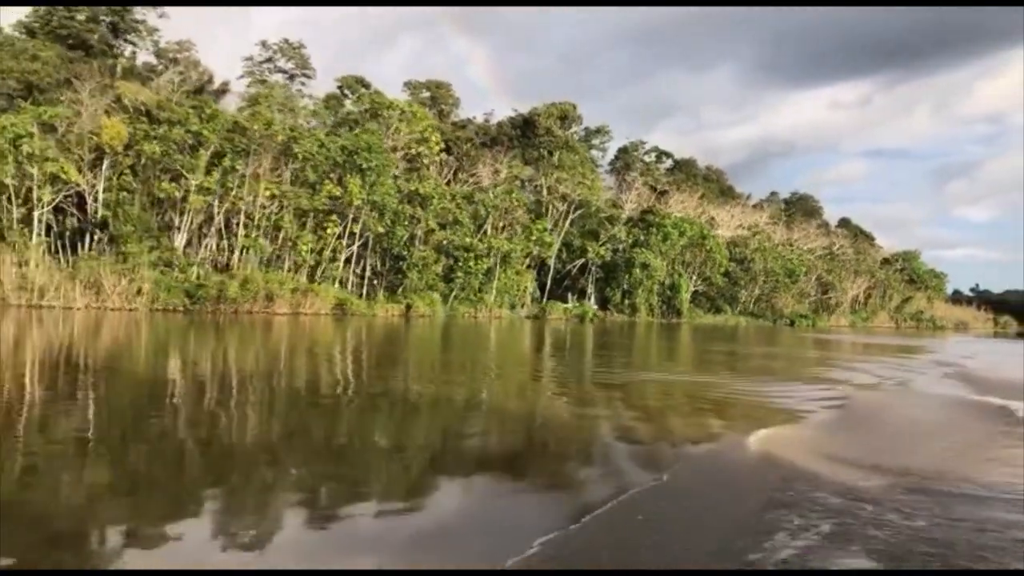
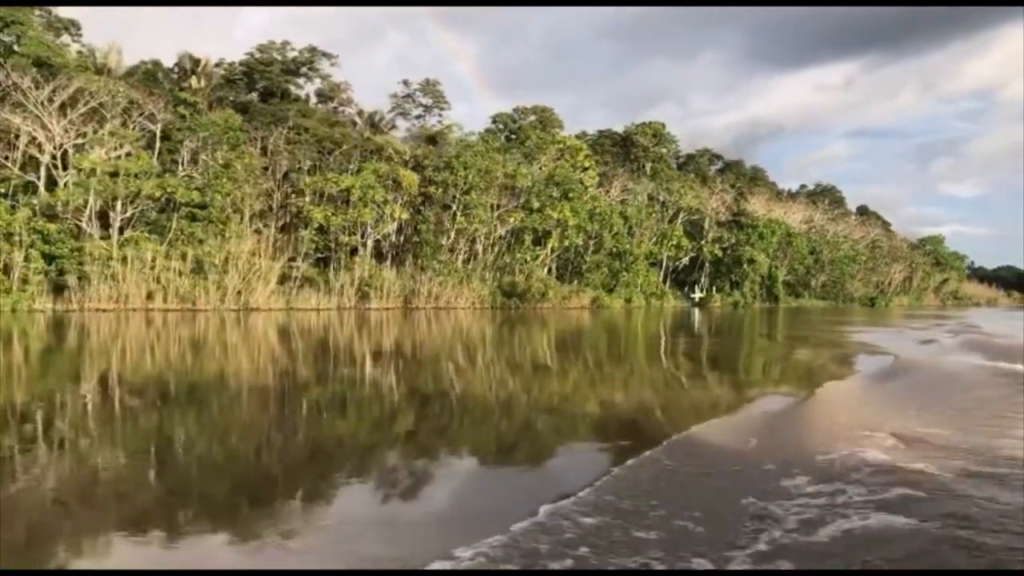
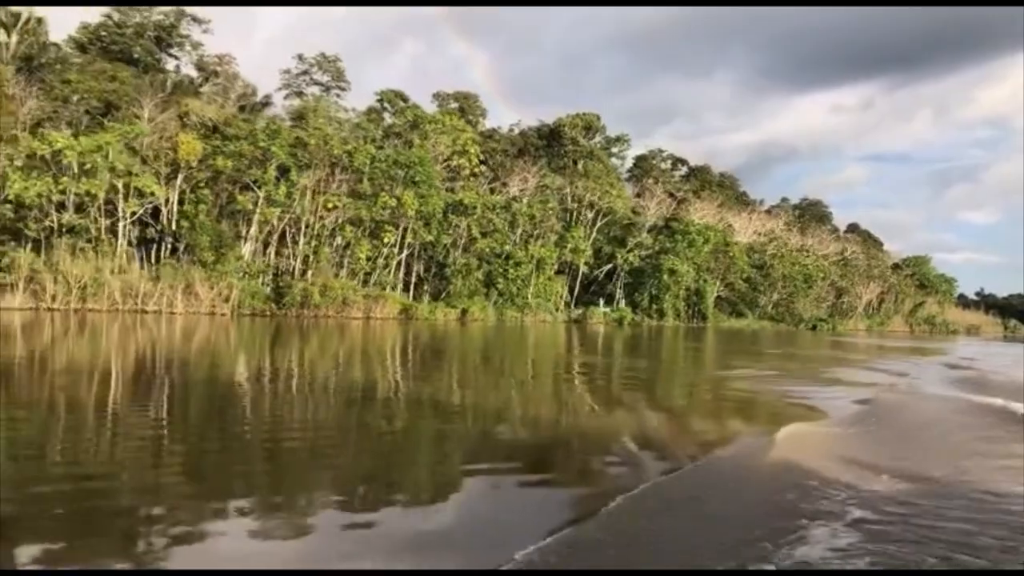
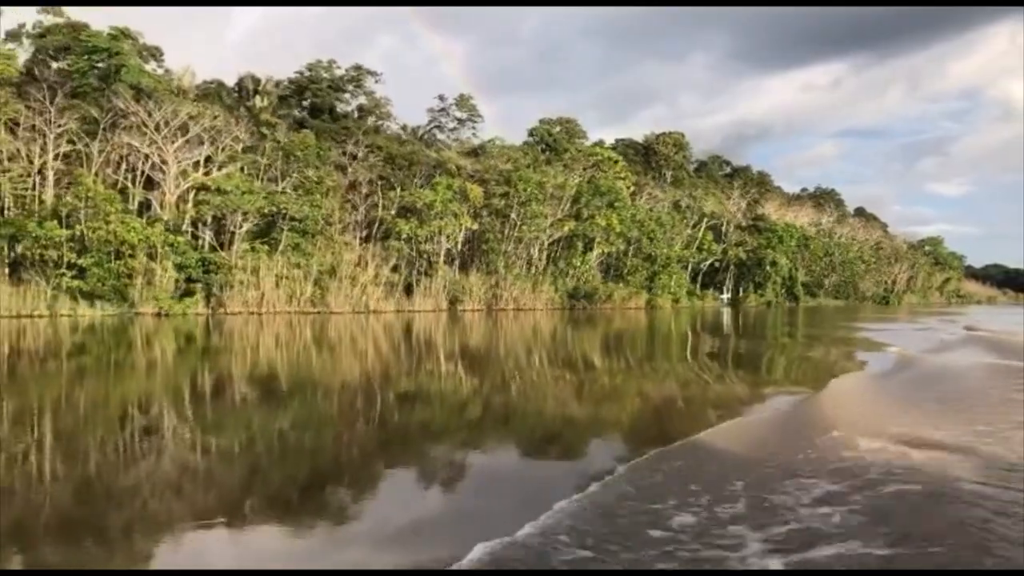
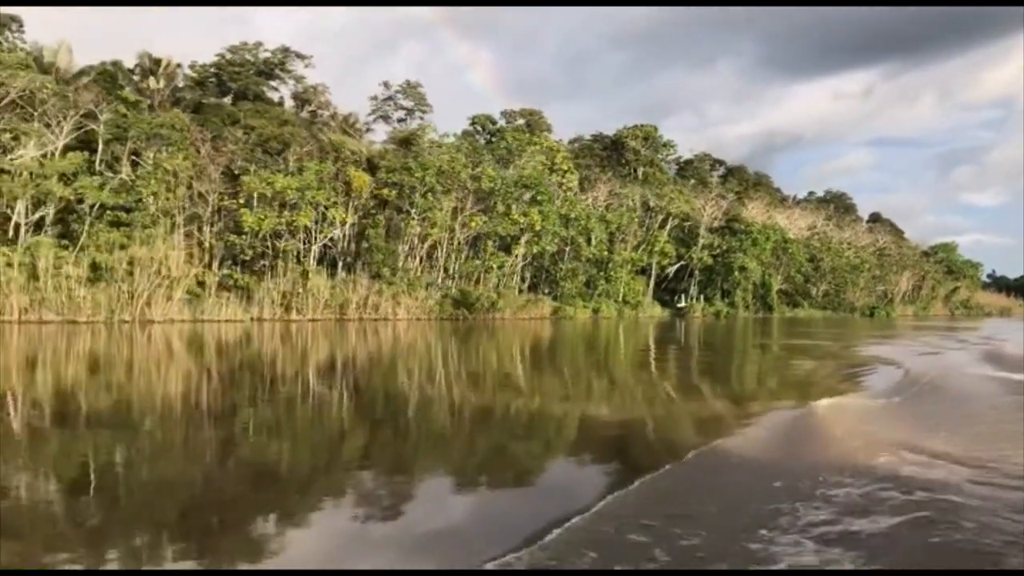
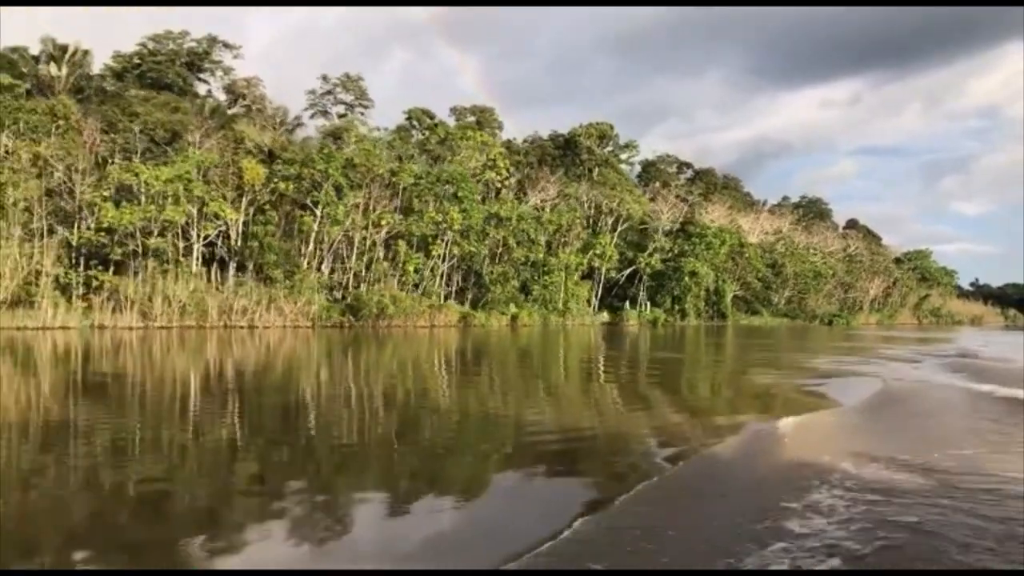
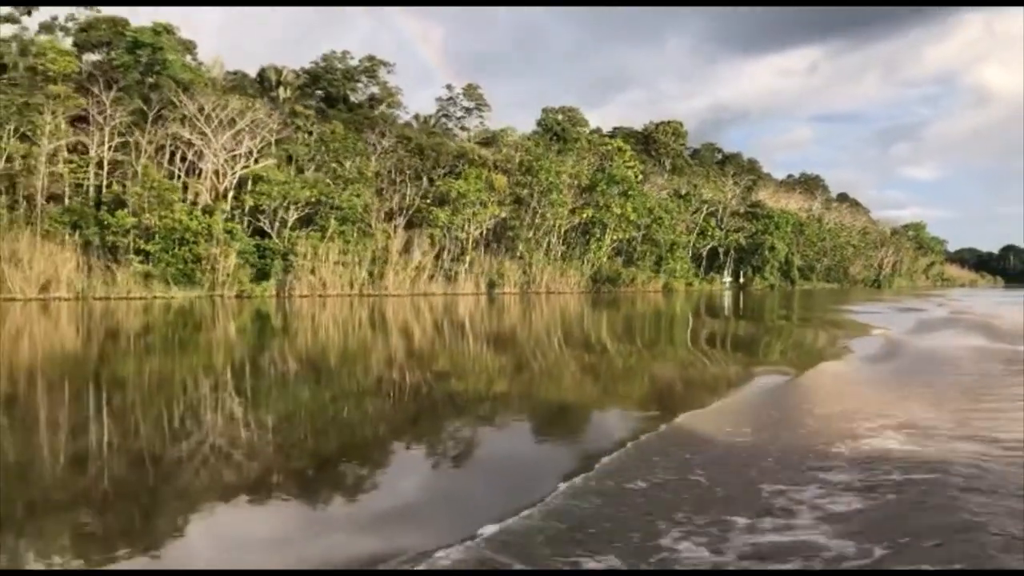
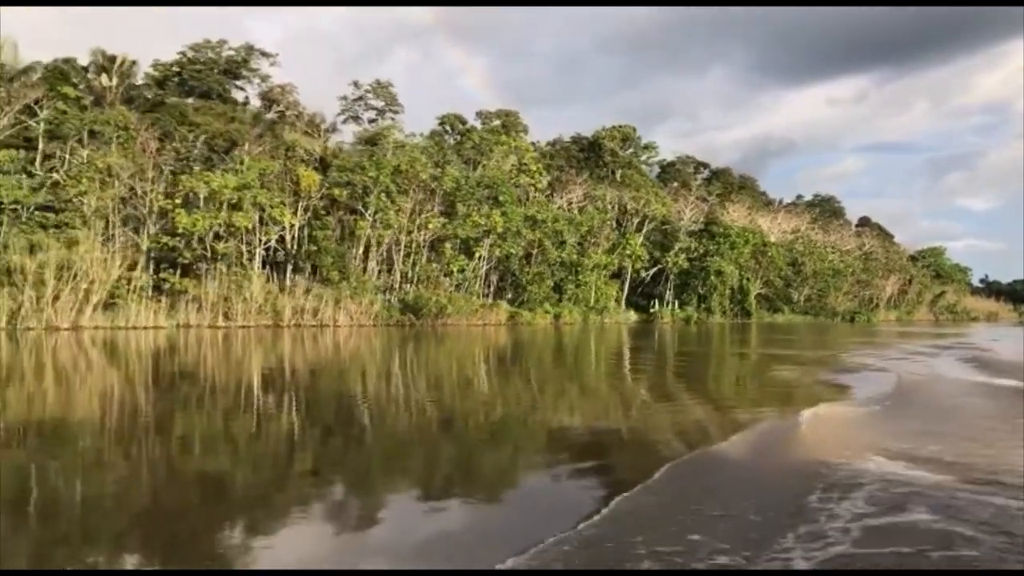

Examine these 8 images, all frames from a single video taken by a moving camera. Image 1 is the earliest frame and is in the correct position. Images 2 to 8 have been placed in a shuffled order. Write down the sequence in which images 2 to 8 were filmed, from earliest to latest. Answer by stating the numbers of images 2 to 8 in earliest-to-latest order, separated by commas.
3, 6, 8, 5, 2, 4, 7
